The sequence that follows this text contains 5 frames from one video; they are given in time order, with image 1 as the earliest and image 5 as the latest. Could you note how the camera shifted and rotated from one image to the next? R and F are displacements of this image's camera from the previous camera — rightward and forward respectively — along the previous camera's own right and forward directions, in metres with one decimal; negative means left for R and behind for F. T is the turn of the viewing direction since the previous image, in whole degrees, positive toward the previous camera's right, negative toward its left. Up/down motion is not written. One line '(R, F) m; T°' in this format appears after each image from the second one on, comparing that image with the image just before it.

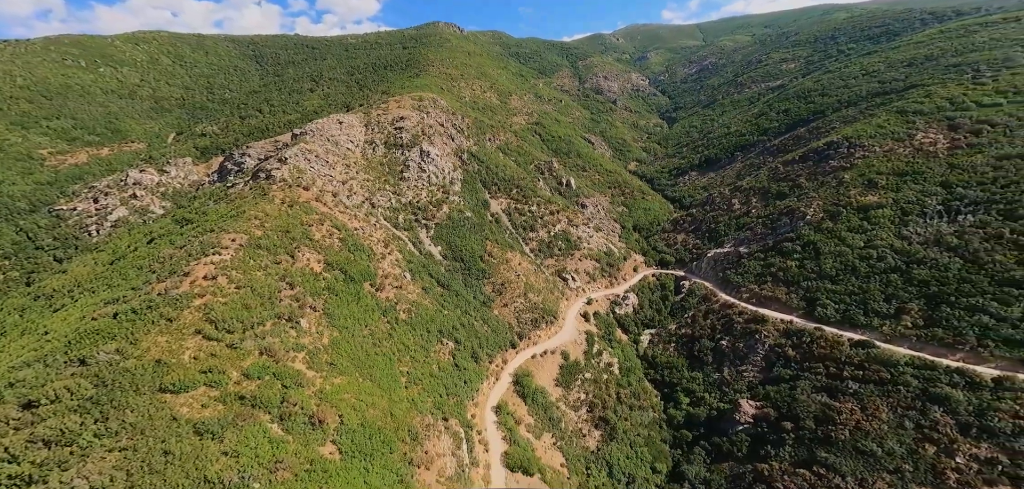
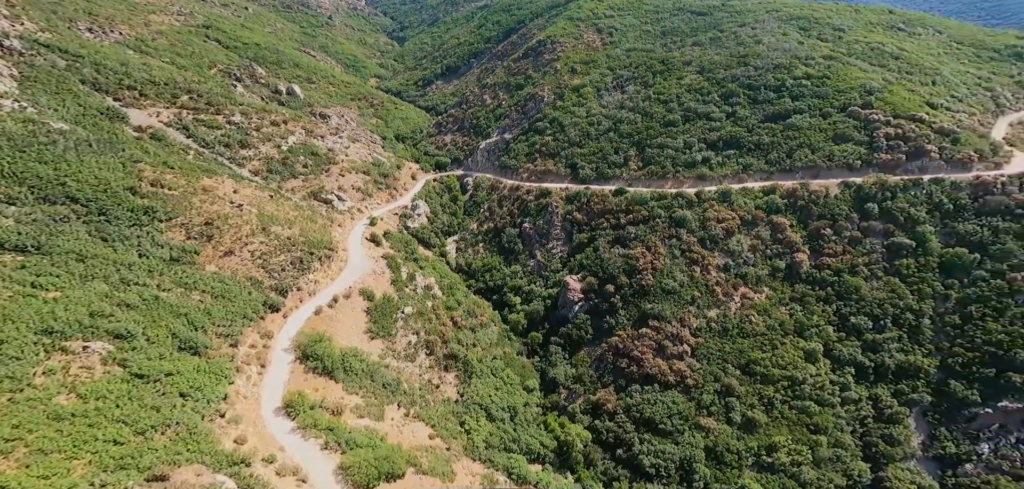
(+2.3, +14.3) m; +24°
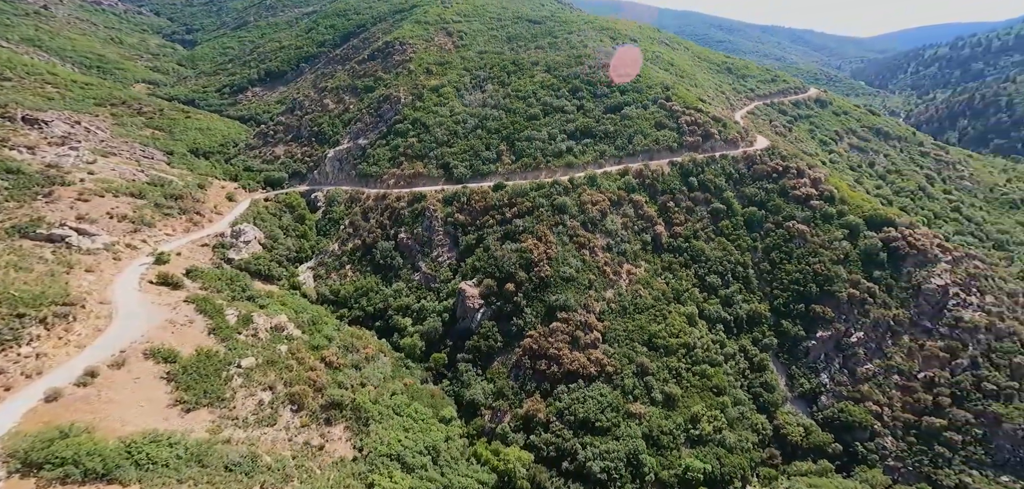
(-2.4, +7.9) m; +17°
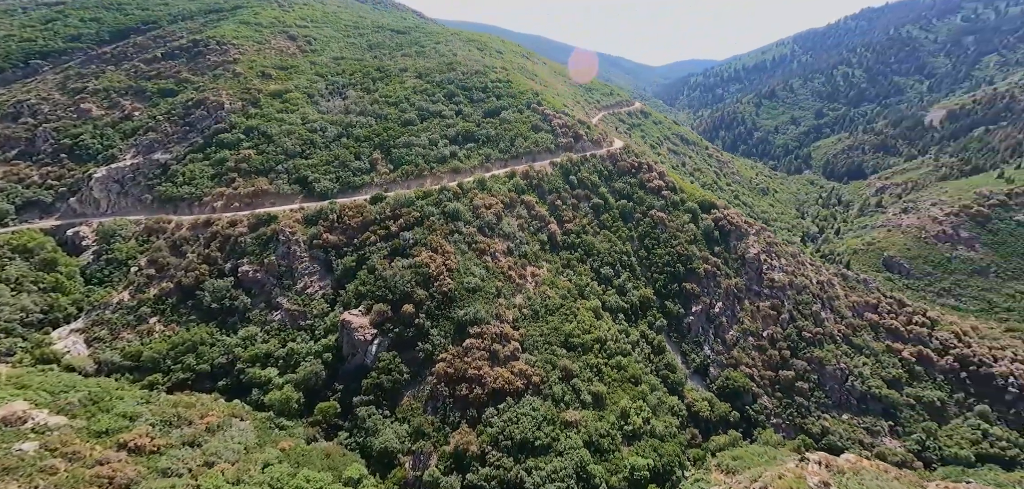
(-3.3, +6.4) m; +17°
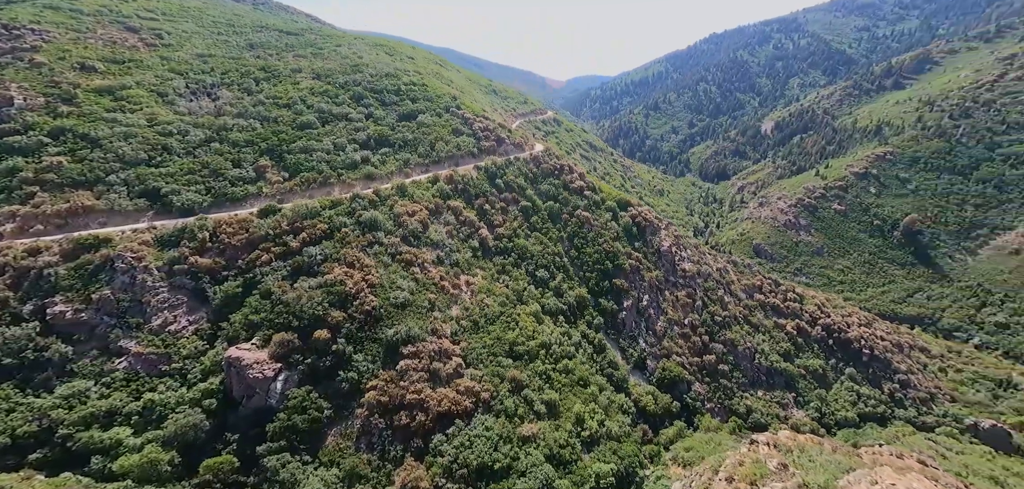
(-1.8, +4.0) m; +10°
